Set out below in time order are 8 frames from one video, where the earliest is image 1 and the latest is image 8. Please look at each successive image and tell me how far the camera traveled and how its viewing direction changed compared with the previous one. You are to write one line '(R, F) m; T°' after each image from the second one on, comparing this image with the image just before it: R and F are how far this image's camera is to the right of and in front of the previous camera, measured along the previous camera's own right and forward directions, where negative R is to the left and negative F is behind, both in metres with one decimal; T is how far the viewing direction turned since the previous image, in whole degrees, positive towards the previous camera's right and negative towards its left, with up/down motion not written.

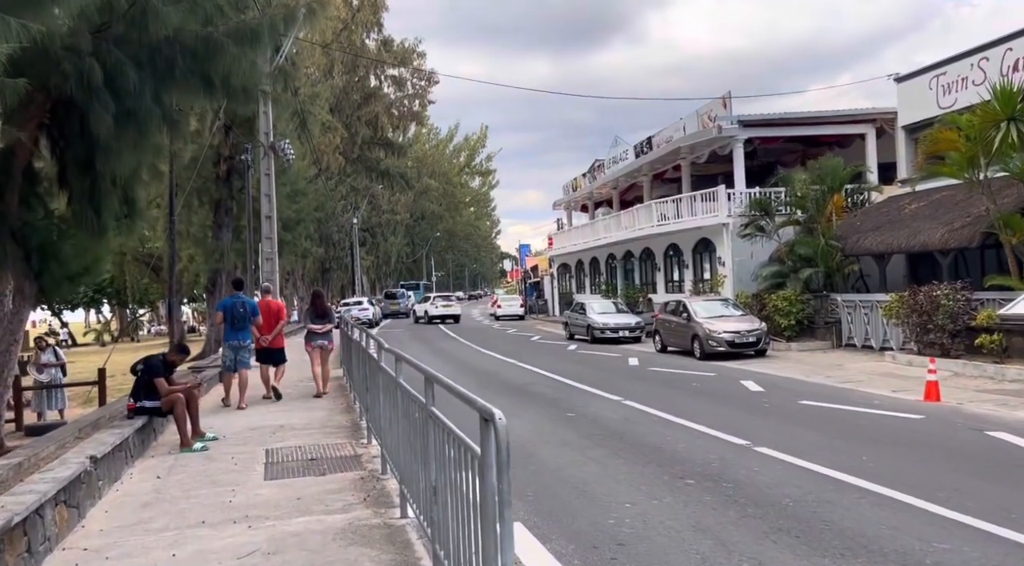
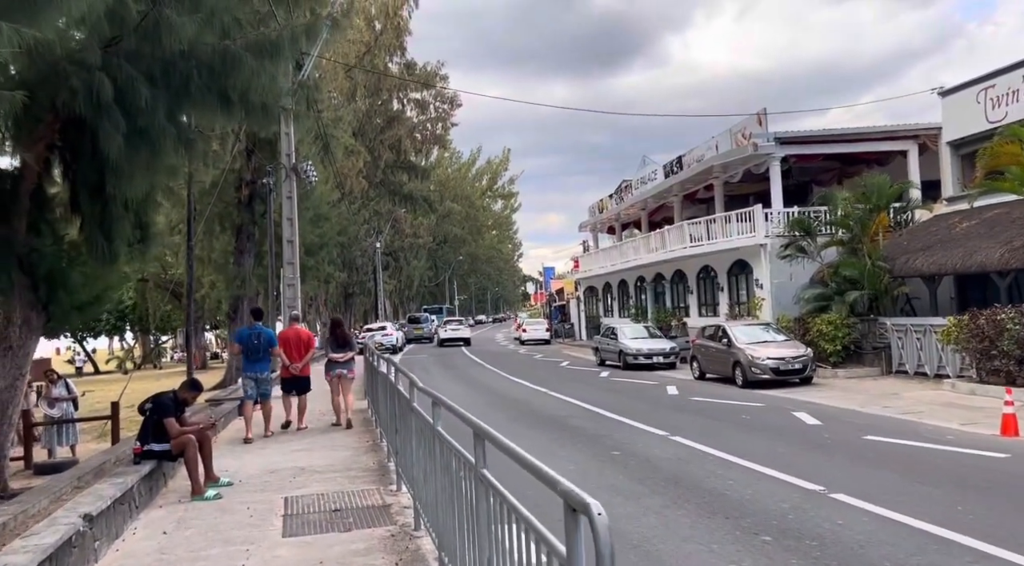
(-0.2, +0.9) m; -1°
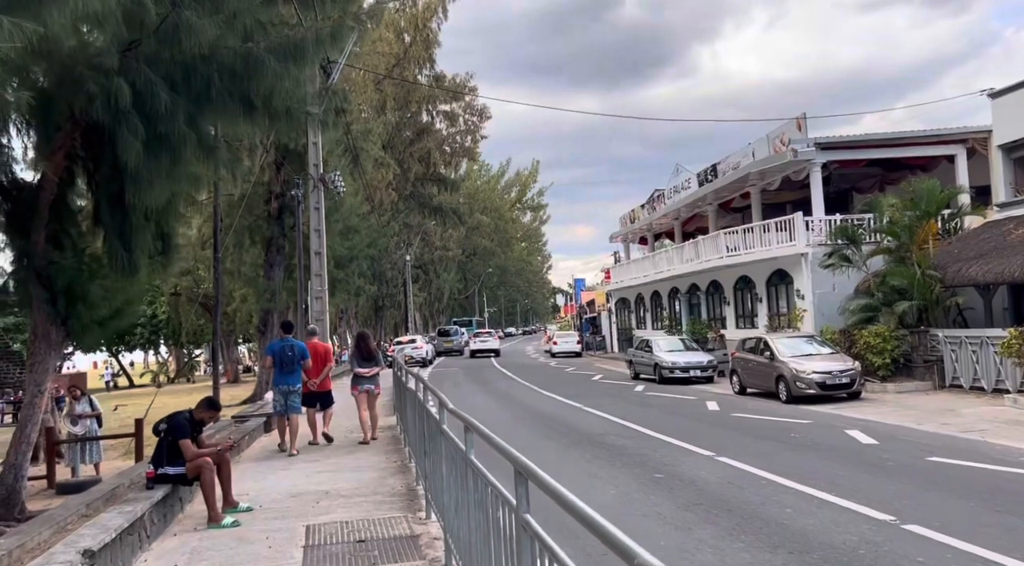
(-0.1, +0.6) m; -2°
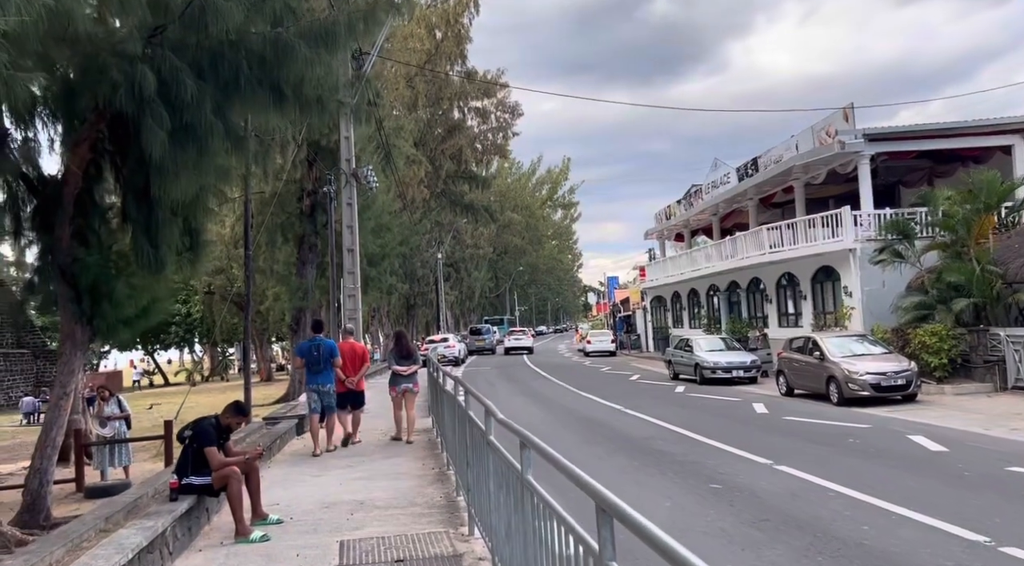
(-0.2, +0.6) m; -2°
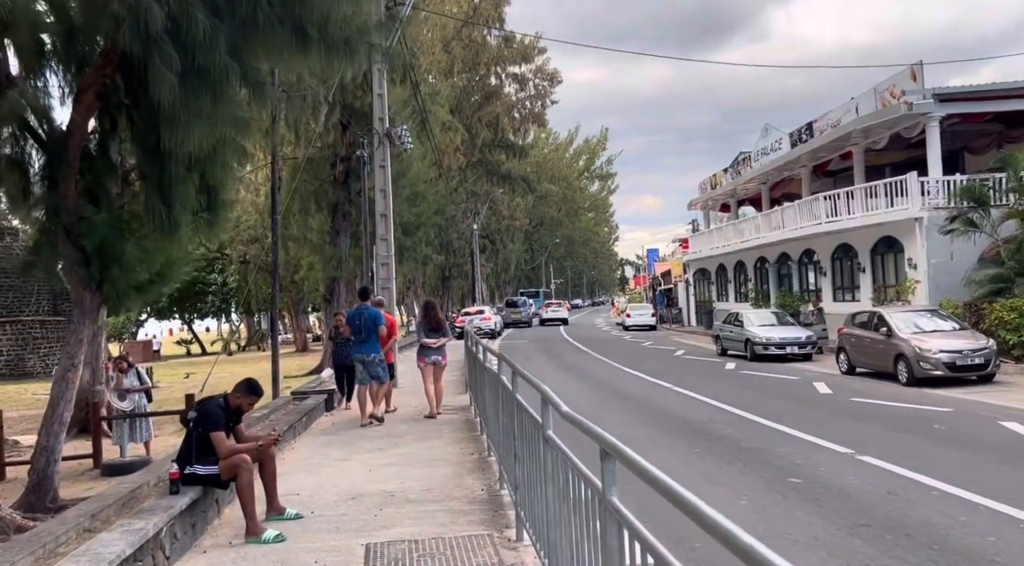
(-0.2, +1.2) m; -2°
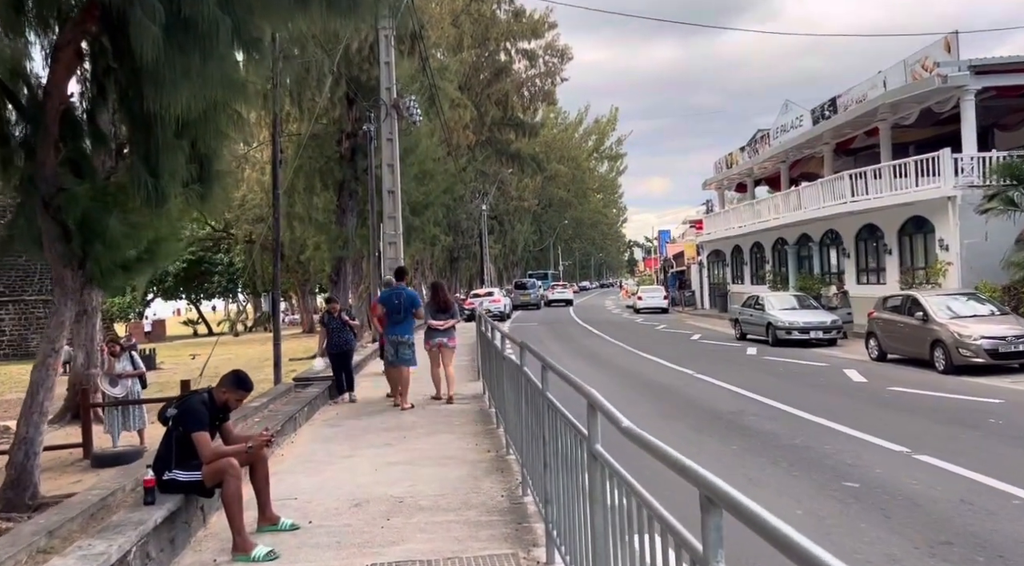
(-0.1, +0.9) m; 0°
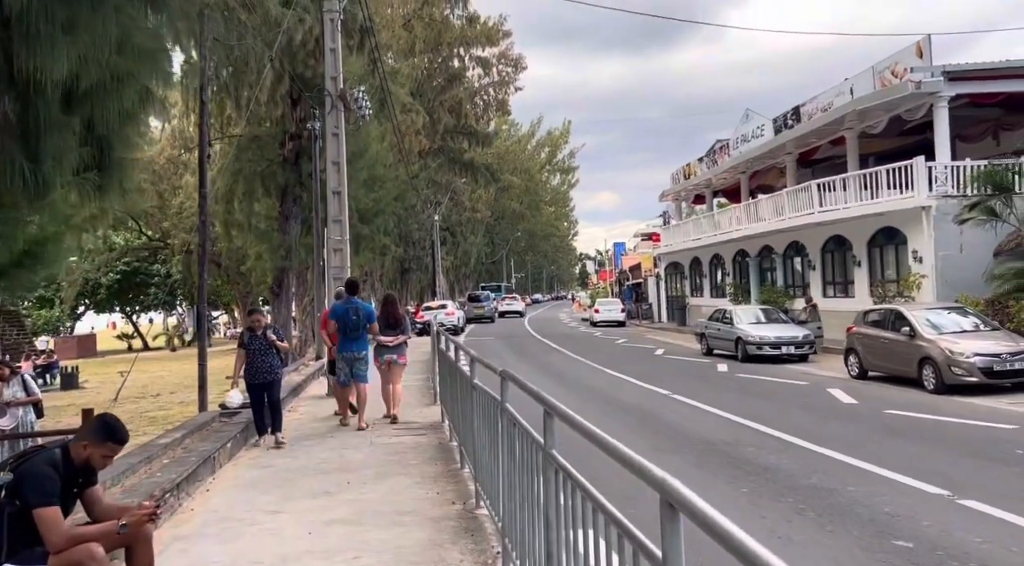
(-0.1, +1.5) m; +3°
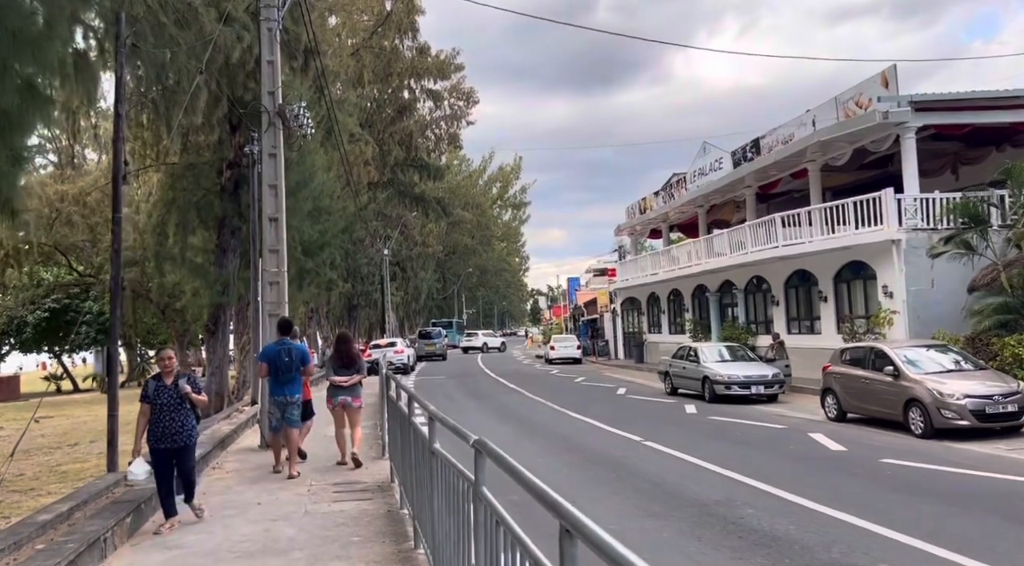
(-0.1, +1.3) m; +3°
